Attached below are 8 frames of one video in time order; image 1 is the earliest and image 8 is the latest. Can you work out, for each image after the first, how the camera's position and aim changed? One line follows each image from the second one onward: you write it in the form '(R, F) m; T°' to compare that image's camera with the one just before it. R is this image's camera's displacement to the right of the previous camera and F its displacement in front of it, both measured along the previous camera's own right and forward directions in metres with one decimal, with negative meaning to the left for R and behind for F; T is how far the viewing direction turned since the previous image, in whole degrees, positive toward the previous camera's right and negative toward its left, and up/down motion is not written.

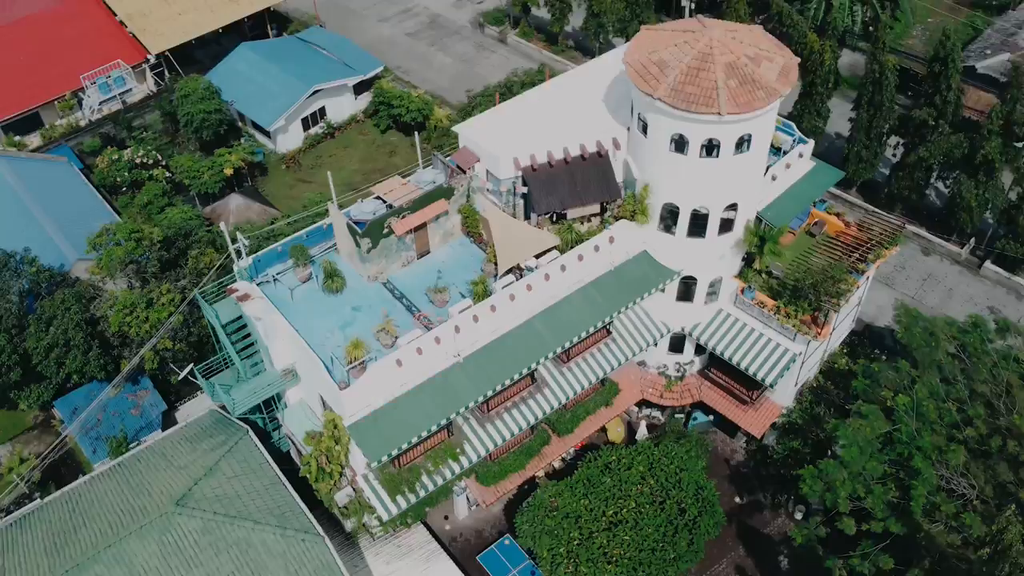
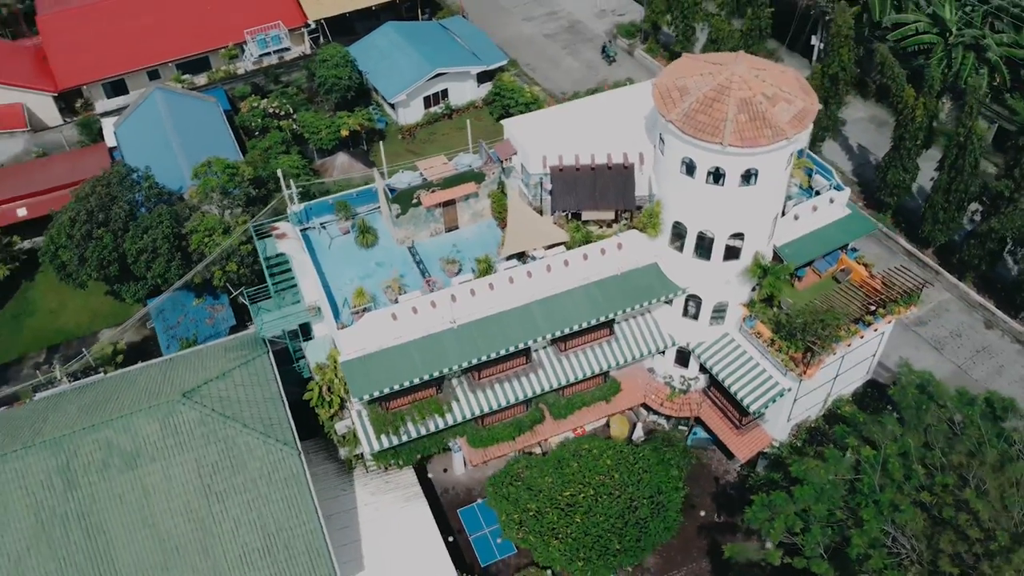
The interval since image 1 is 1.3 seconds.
(+5.8, -2.2) m; -11°
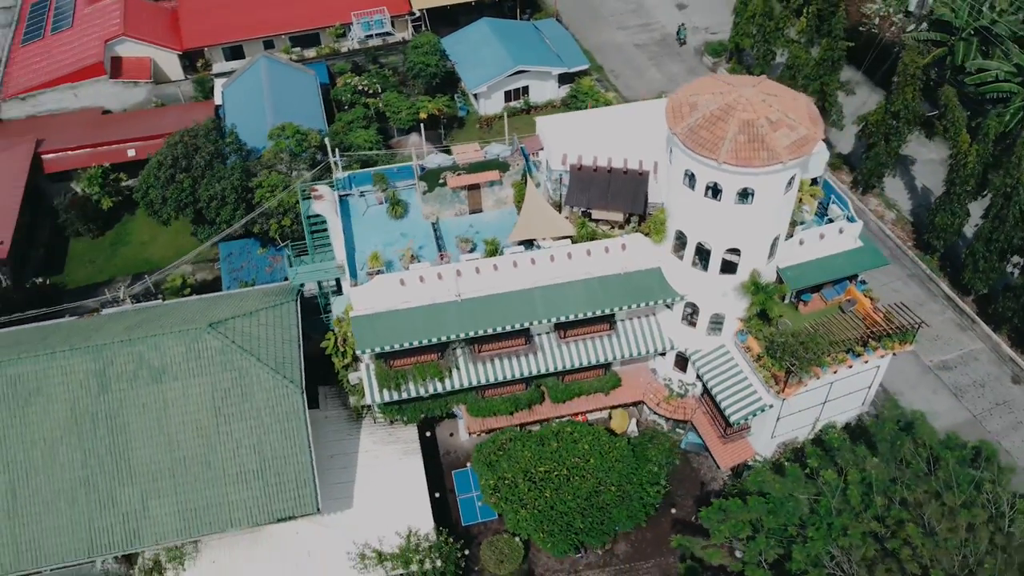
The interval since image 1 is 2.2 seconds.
(+4.4, -2.1) m; -8°
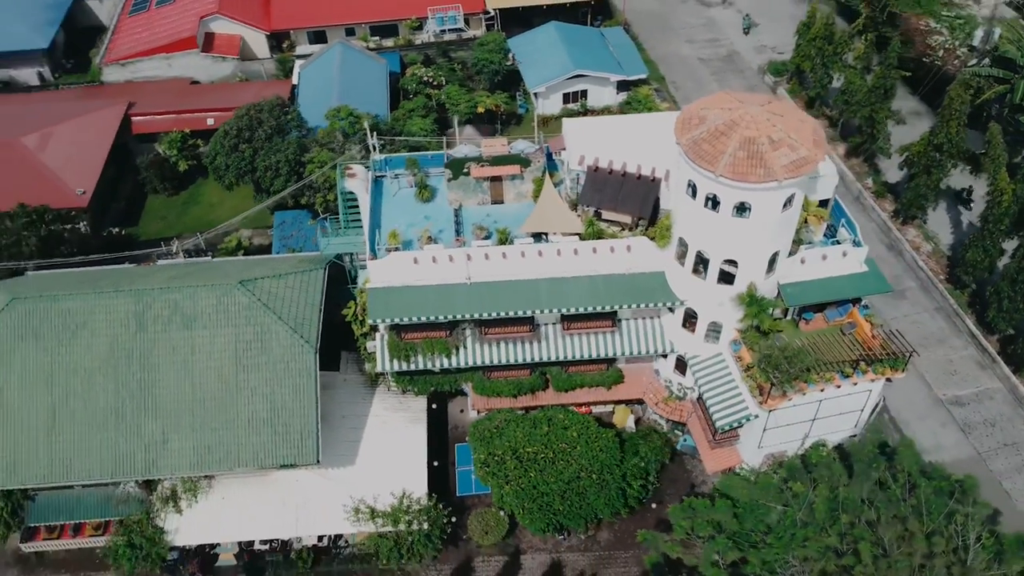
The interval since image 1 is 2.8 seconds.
(+3.3, -1.8) m; -6°
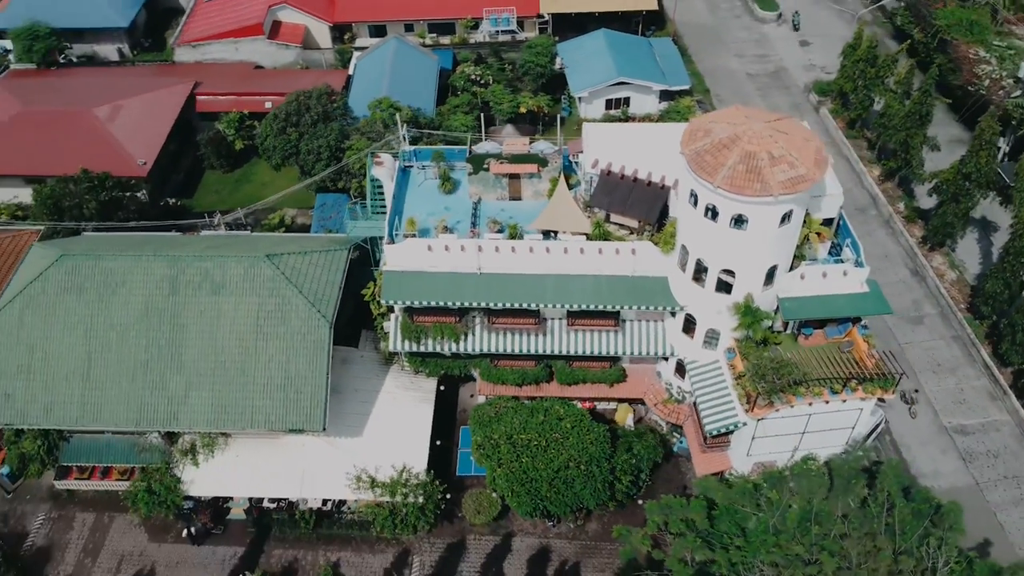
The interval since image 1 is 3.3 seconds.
(+2.6, -1.5) m; -4°
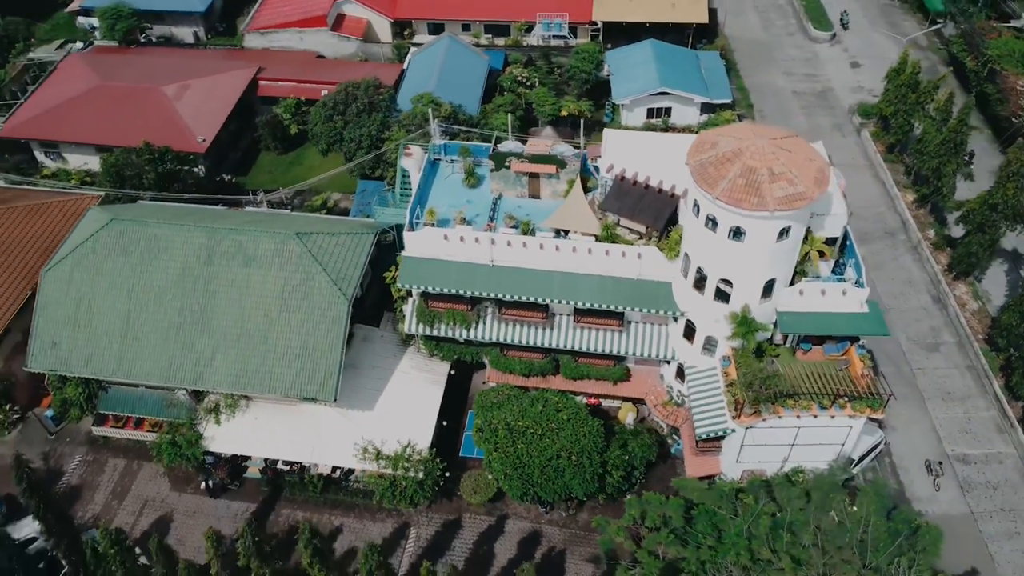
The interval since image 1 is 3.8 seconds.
(+2.6, -1.7) m; -5°
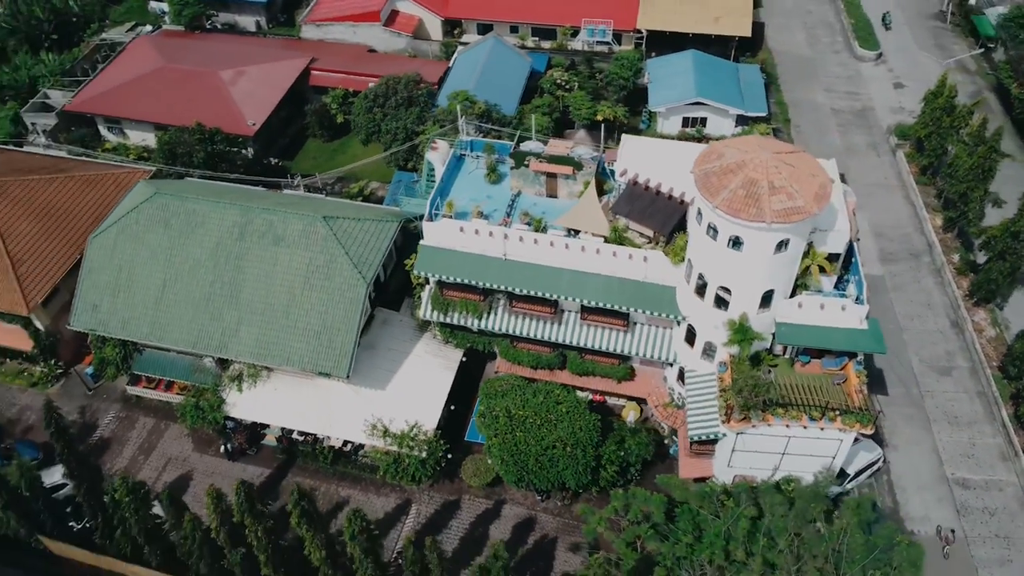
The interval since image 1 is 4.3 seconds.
(+2.3, -1.5) m; -4°
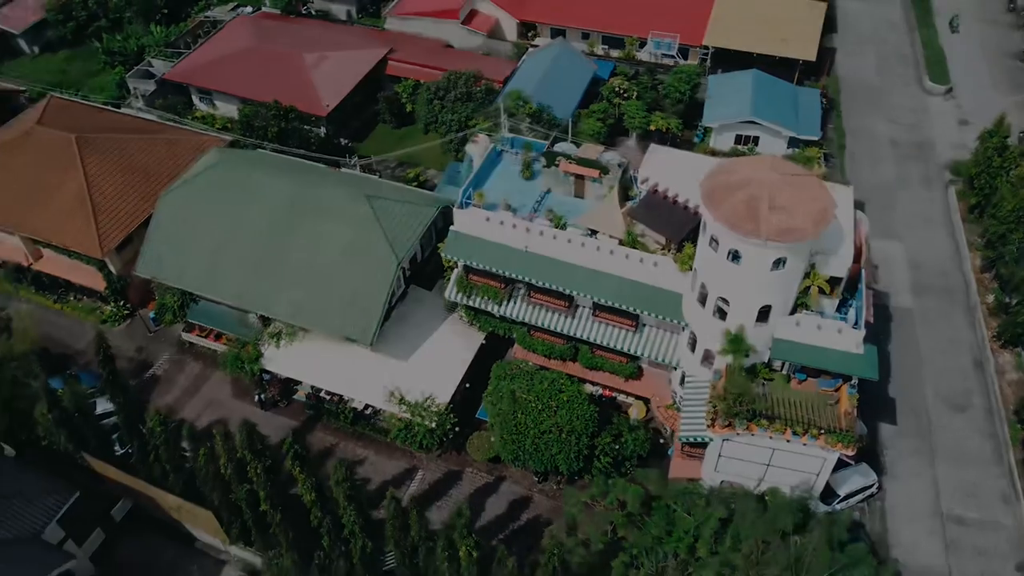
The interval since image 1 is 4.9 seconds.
(+3.7, -2.2) m; -6°
